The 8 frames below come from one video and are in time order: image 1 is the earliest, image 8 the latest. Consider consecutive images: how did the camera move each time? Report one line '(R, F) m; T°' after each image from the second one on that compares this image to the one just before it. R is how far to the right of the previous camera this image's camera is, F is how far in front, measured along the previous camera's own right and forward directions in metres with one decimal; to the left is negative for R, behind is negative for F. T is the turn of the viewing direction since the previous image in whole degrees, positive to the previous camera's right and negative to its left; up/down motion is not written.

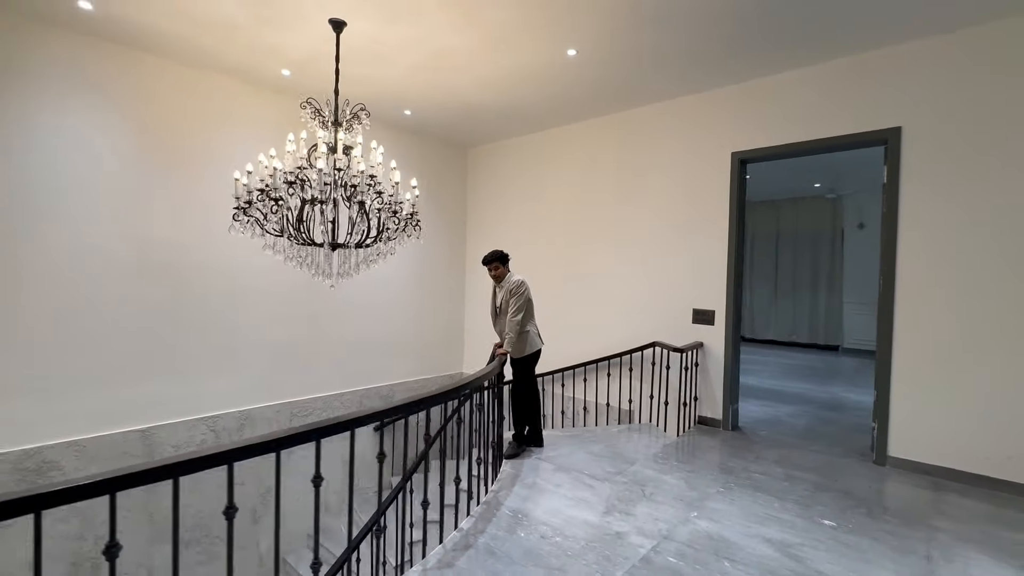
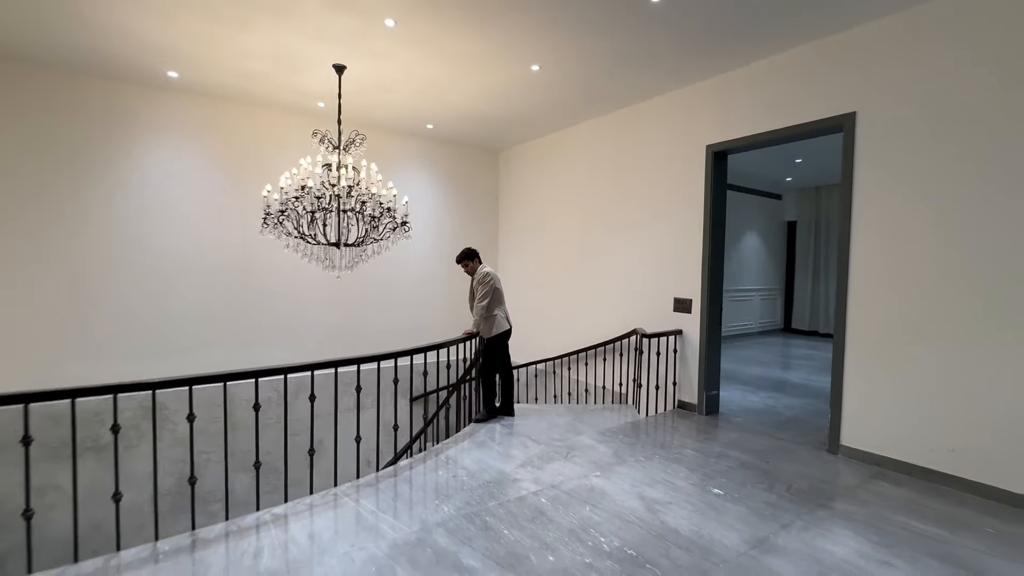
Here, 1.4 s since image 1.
(+1.3, -0.4) m; -13°
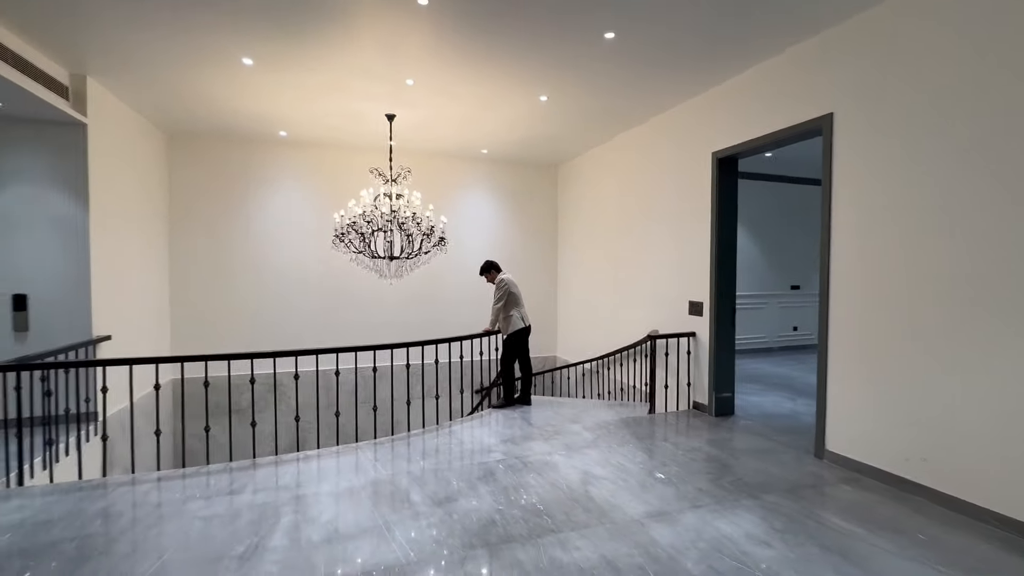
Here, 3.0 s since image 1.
(+1.2, -0.5) m; -16°
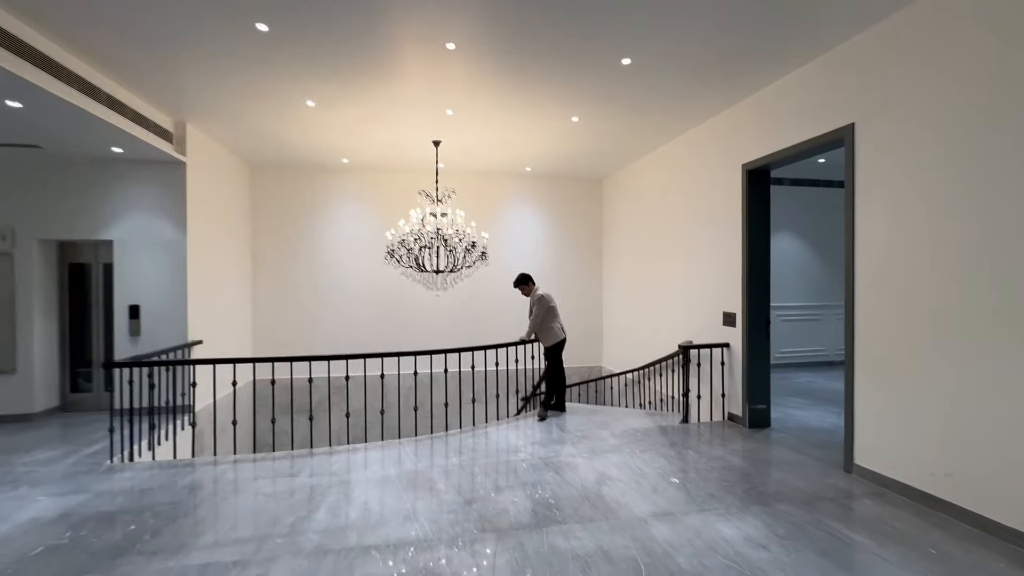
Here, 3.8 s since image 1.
(+0.3, -0.3) m; -8°
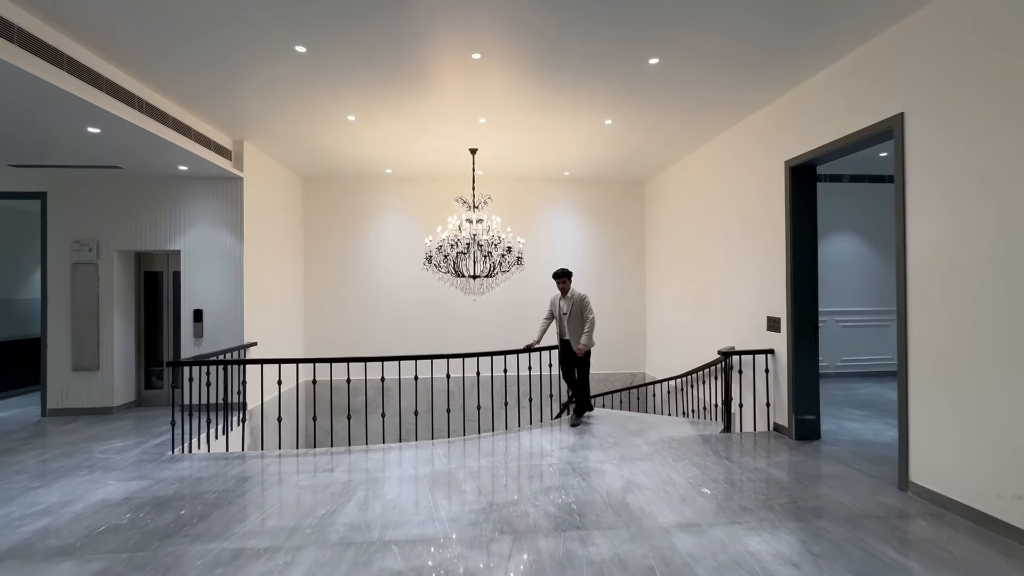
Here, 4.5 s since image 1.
(+0.2, 0.0) m; -6°
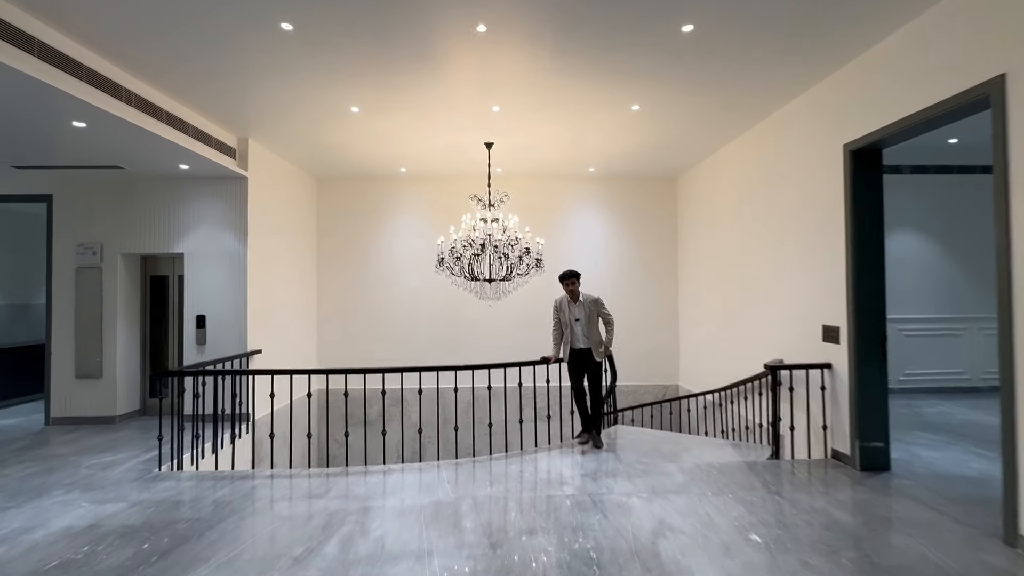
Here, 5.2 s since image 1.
(+0.1, +0.5) m; -4°
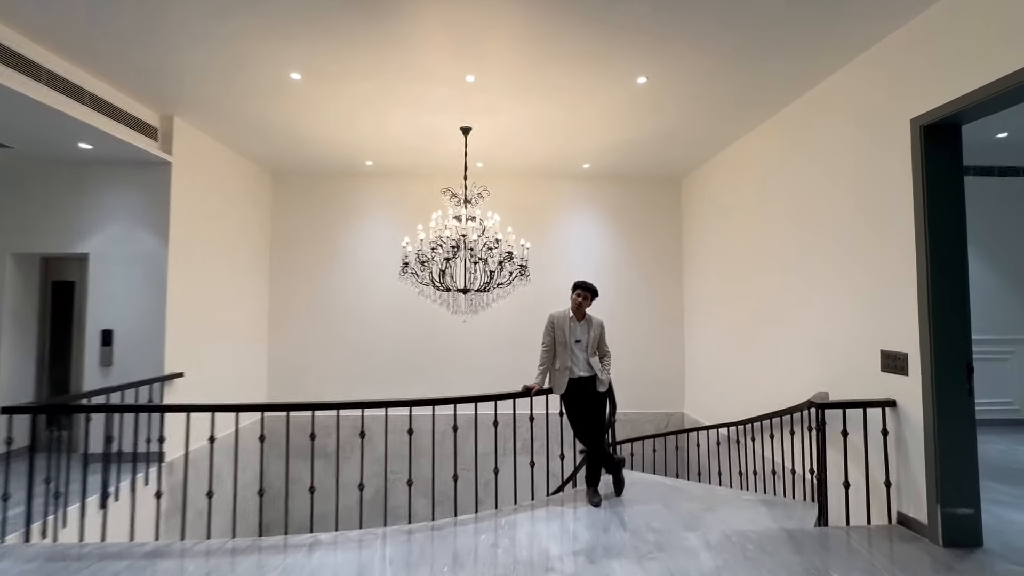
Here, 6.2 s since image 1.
(+0.1, +0.9) m; +1°
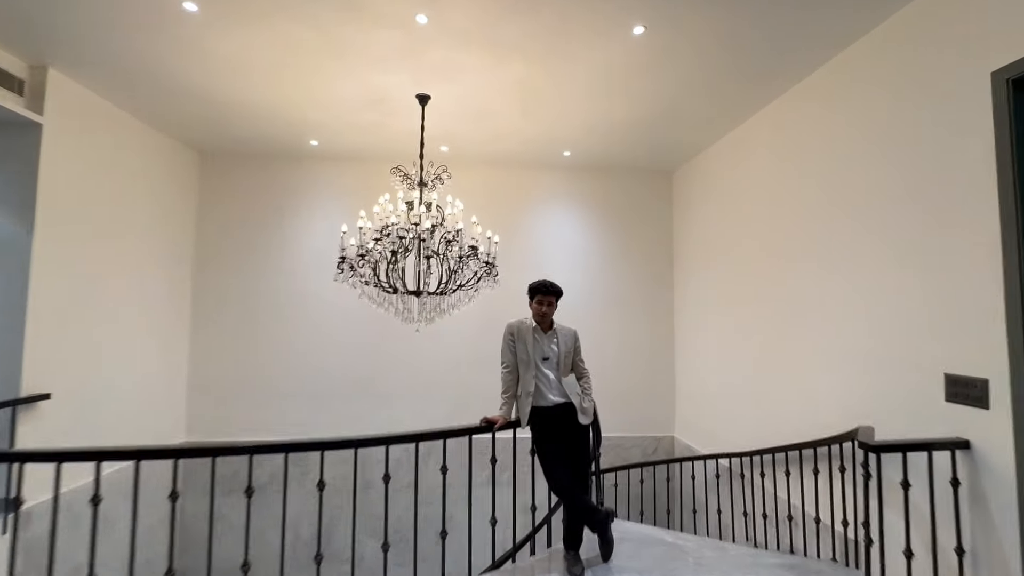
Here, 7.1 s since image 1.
(+0.1, +0.8) m; +3°
